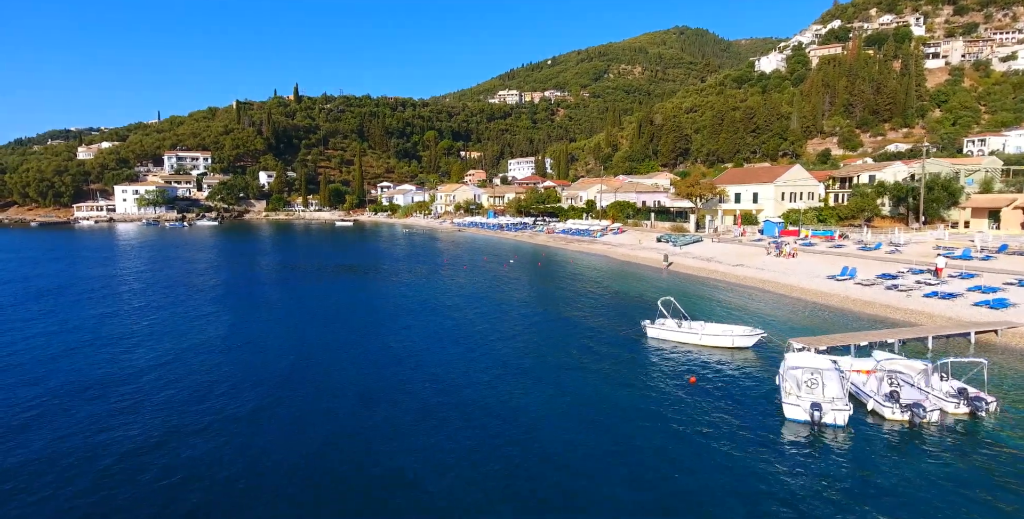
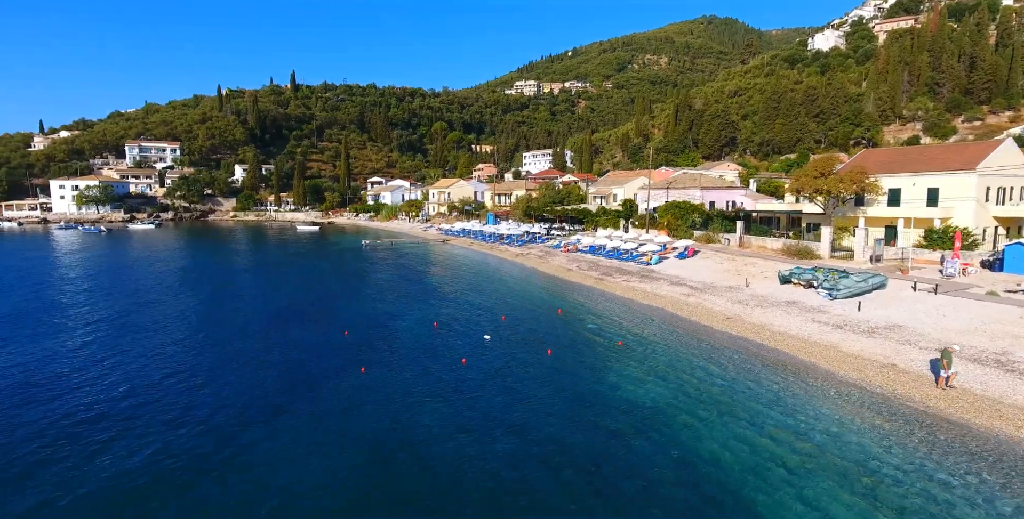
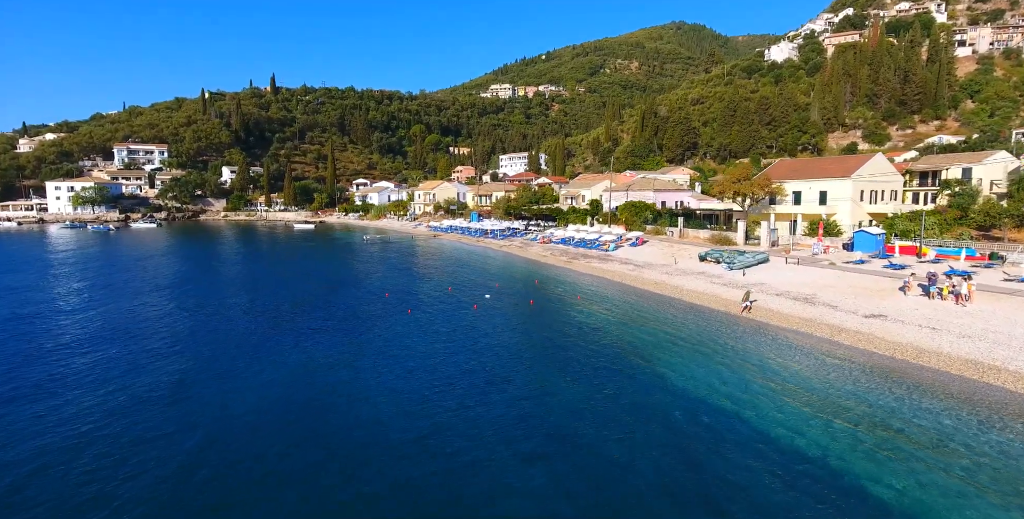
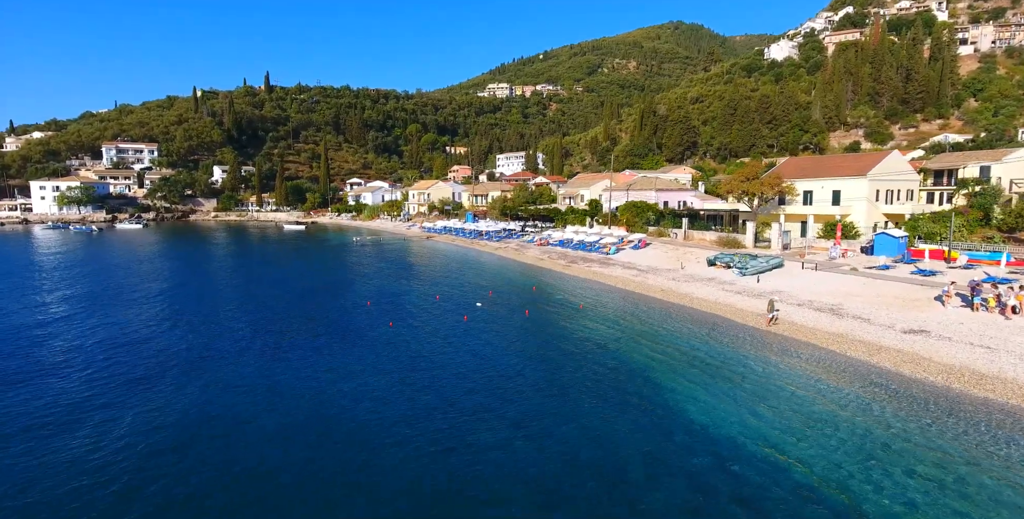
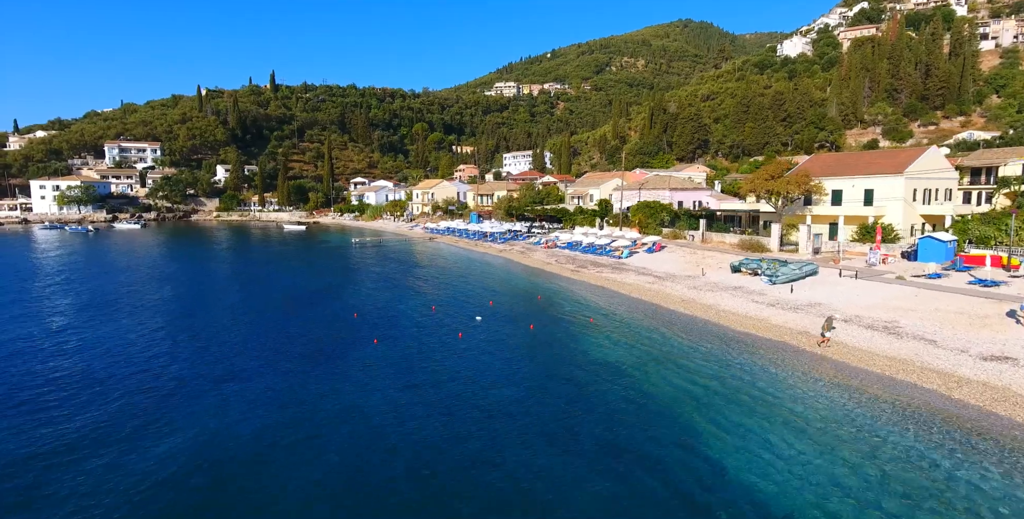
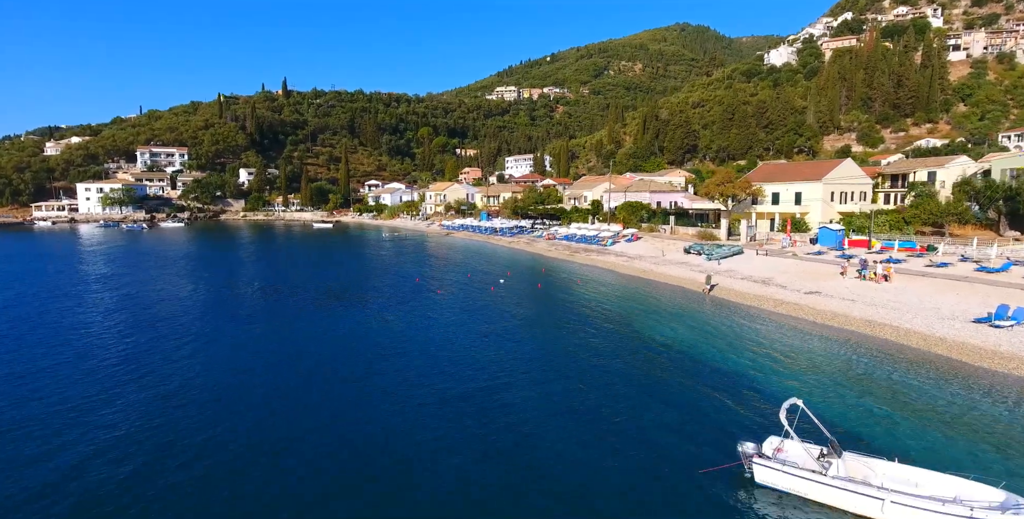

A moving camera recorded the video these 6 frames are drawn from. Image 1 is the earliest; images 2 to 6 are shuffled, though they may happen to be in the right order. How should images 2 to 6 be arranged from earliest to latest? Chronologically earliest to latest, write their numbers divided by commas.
6, 3, 4, 5, 2
